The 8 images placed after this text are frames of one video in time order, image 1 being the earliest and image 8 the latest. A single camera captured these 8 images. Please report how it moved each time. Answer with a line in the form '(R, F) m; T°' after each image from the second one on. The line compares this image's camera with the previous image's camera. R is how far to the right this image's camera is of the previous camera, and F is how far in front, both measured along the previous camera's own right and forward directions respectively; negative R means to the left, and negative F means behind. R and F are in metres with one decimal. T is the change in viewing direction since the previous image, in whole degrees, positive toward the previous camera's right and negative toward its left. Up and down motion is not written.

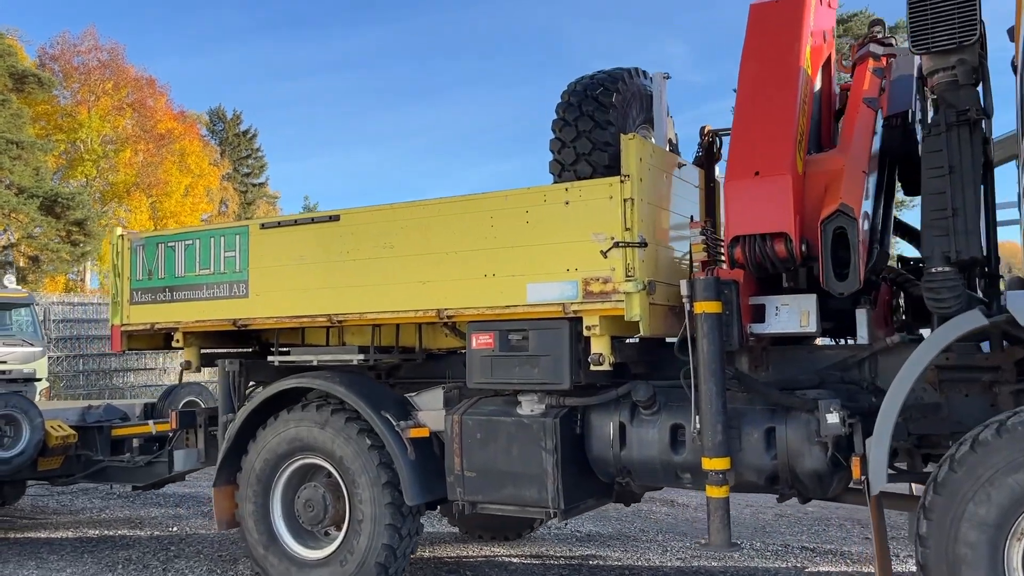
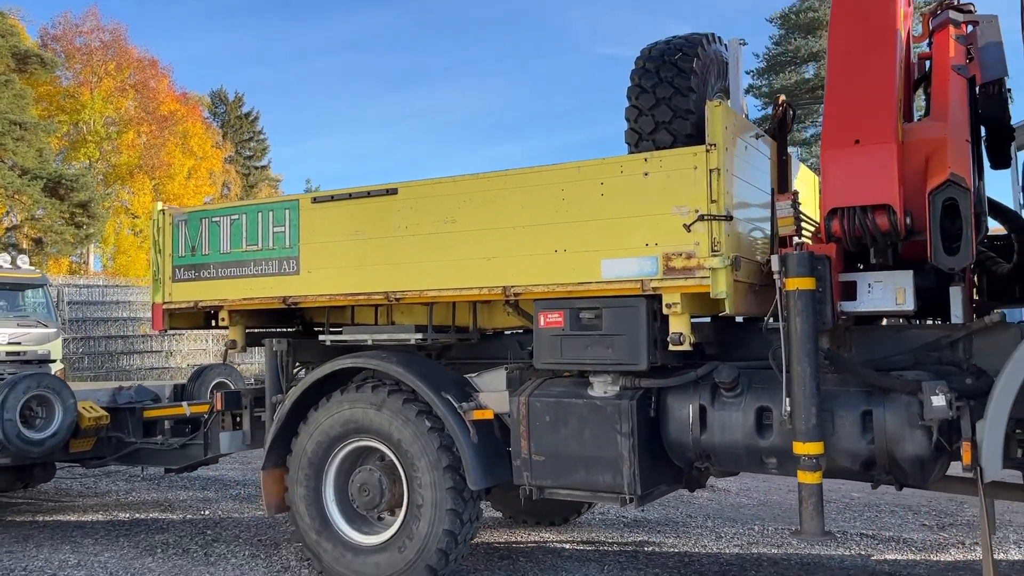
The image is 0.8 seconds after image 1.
(-0.3, +0.2) m; 0°
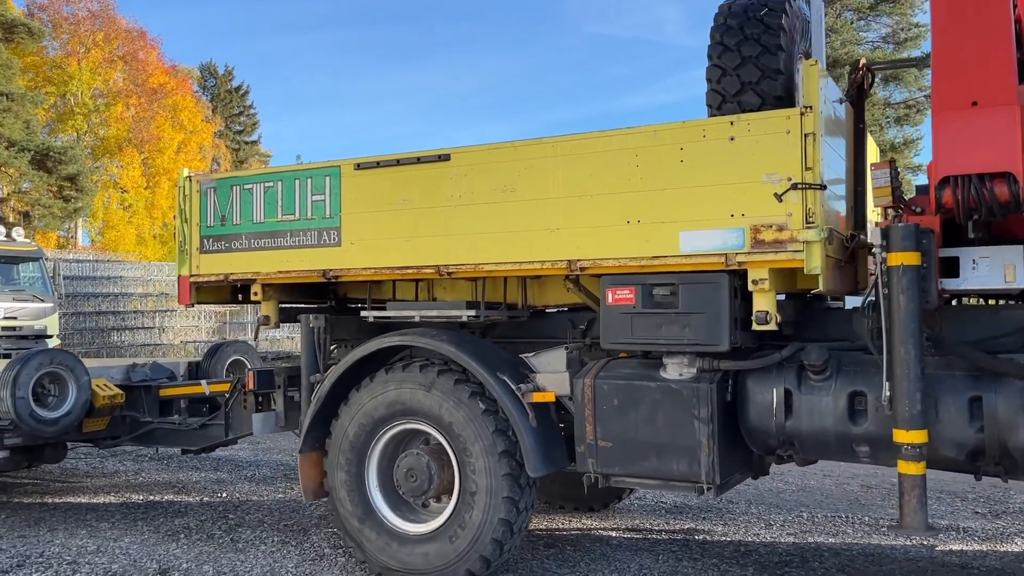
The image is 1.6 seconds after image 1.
(-0.3, +0.3) m; +1°
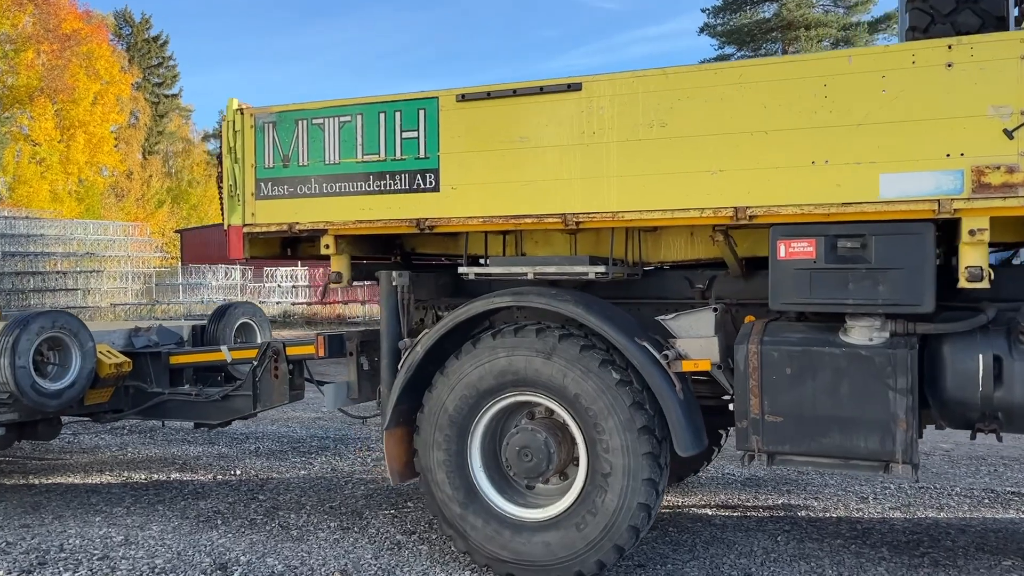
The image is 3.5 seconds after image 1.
(-0.9, +0.6) m; +5°
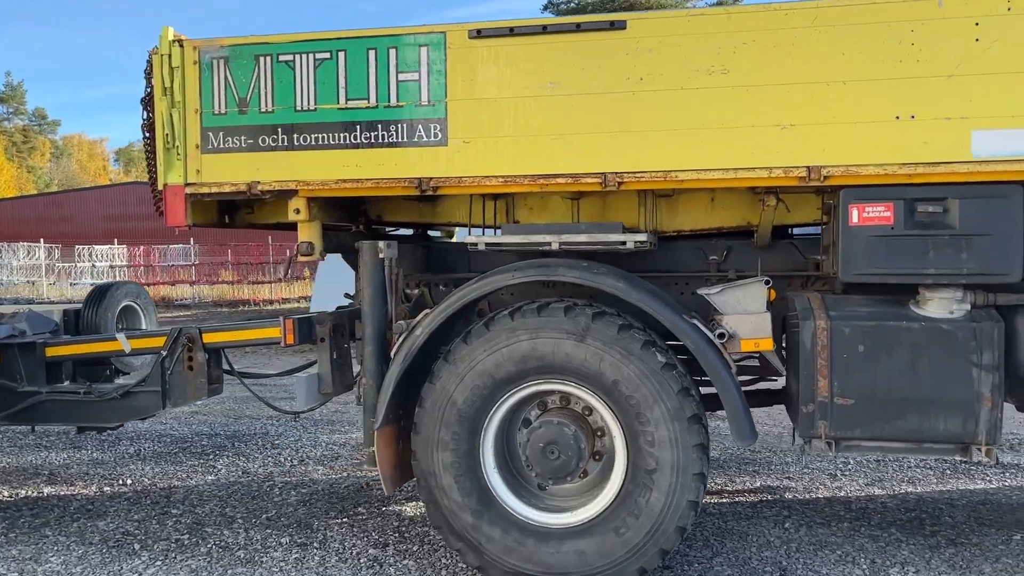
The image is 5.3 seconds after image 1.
(-0.7, +0.6) m; +12°
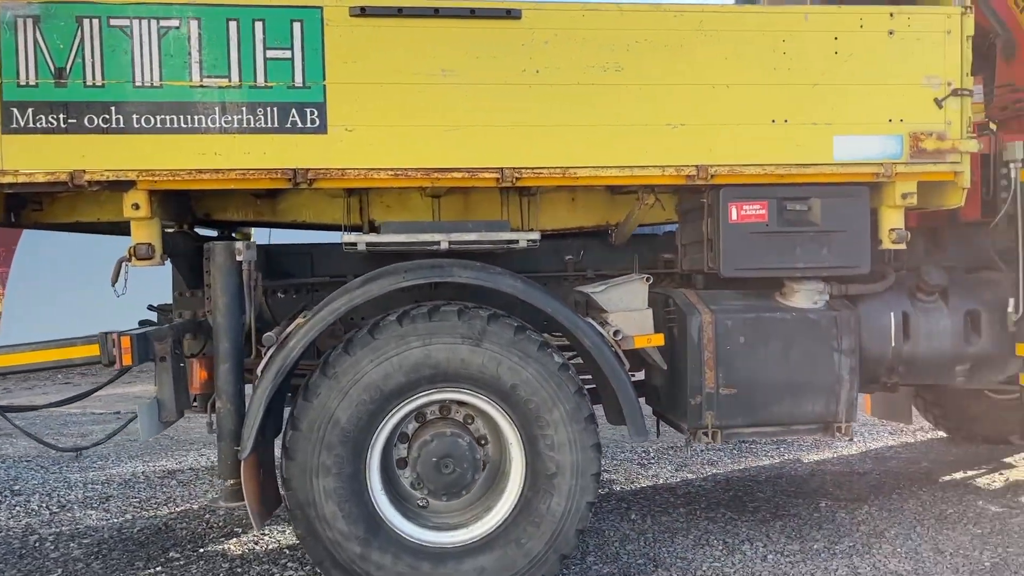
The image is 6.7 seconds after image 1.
(-0.7, +0.3) m; +20°
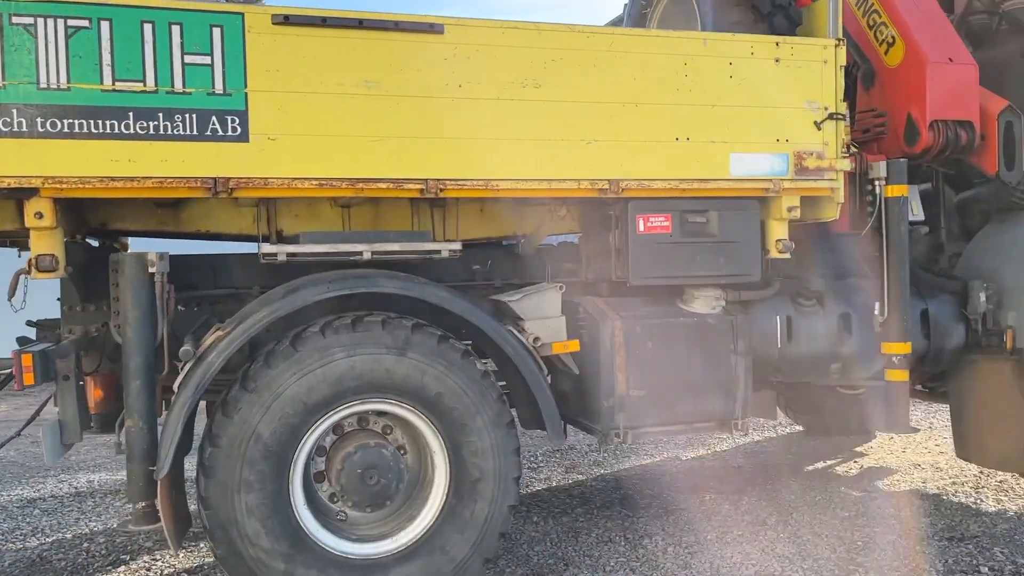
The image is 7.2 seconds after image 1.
(-0.3, 0.0) m; +10°
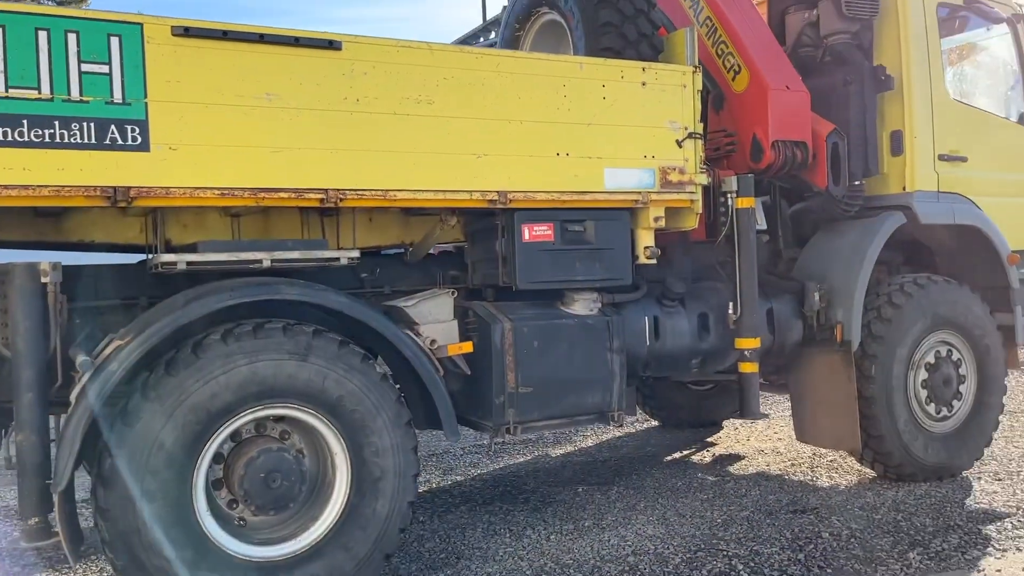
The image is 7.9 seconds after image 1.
(-0.2, -0.2) m; +10°
